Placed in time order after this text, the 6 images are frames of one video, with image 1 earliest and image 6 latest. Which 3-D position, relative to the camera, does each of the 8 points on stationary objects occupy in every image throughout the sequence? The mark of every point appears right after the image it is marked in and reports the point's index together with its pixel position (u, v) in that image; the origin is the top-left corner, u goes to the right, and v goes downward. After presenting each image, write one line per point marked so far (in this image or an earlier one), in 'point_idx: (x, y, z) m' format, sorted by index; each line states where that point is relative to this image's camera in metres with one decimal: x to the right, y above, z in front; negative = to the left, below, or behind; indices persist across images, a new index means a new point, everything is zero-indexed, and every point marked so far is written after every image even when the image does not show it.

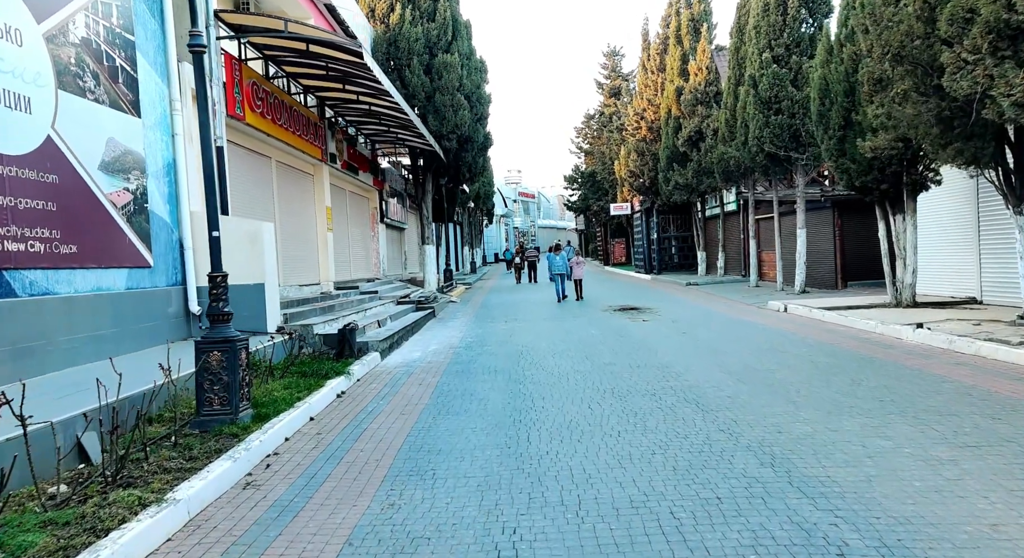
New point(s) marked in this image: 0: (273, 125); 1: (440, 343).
0: (-4.7, +3.0, +11.9) m
1: (-1.3, -1.2, +11.1) m
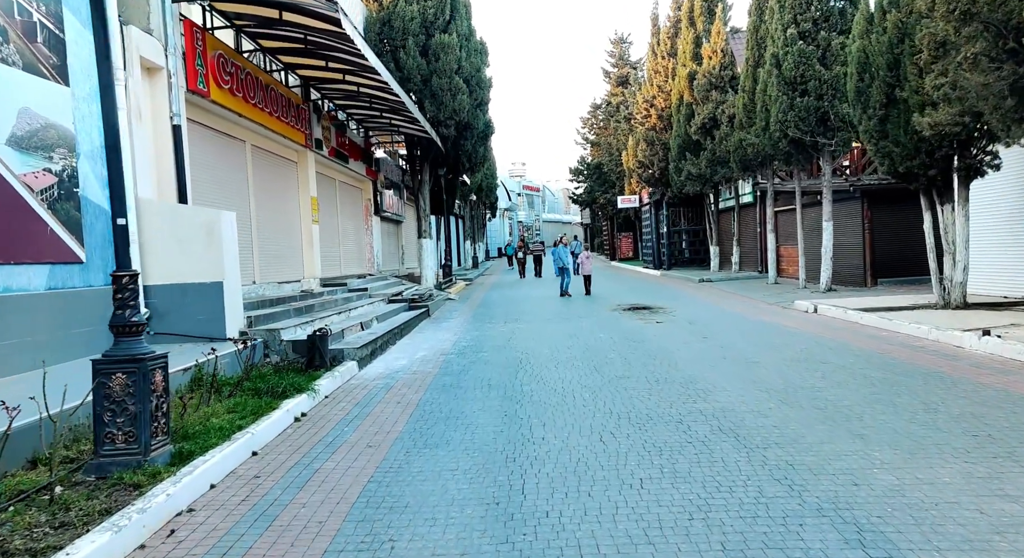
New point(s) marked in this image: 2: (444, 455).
0: (-4.7, +3.1, +10.7) m
1: (-1.3, -1.1, +9.9) m
2: (-0.5, -1.4, +4.8) m
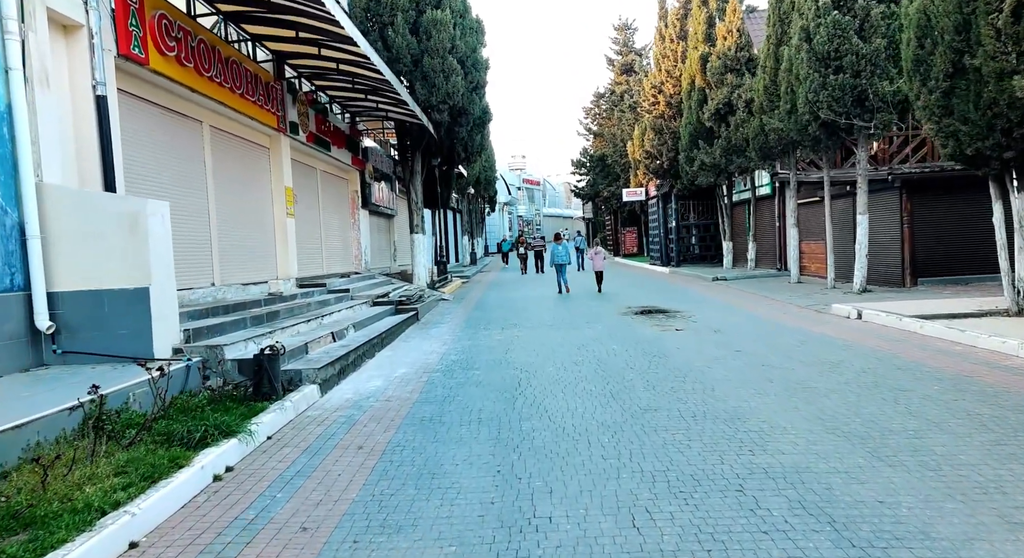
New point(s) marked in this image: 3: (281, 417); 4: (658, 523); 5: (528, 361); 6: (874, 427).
0: (-4.7, +3.0, +9.1) m
1: (-1.4, -1.2, +8.4) m
2: (-0.6, -1.5, +3.3) m
3: (-2.1, -1.3, +5.6) m
4: (+0.8, -1.3, +3.4) m
5: (+0.2, -1.1, +8.3) m
6: (+2.9, -1.2, +4.8) m
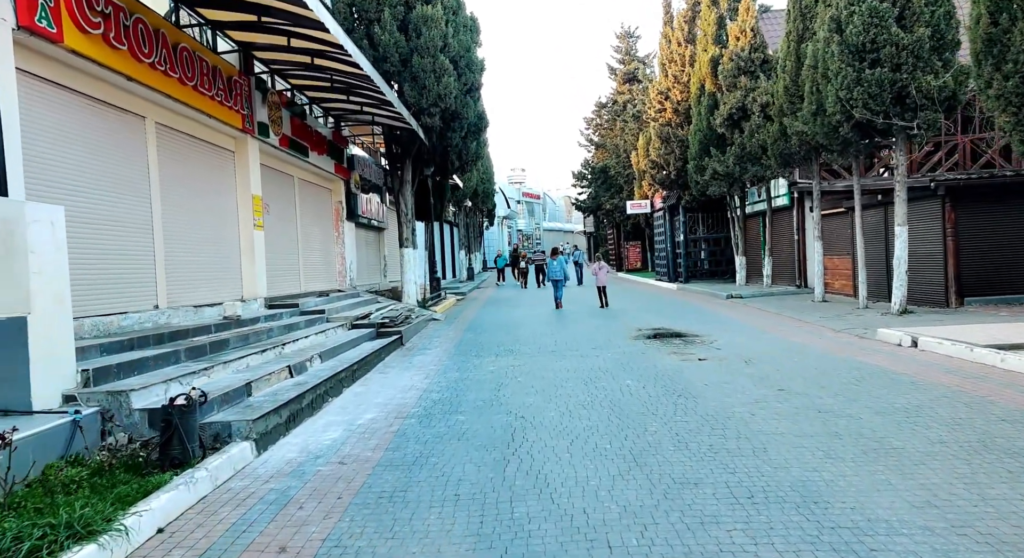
0: (-4.8, +2.7, +7.8) m
1: (-1.4, -1.4, +6.9) m
2: (-0.6, -1.6, +1.8) m
3: (-2.2, -1.4, +4.1) m
4: (+0.7, -1.5, +1.9) m
5: (+0.1, -1.4, +6.8) m
6: (+2.8, -1.3, +3.3) m
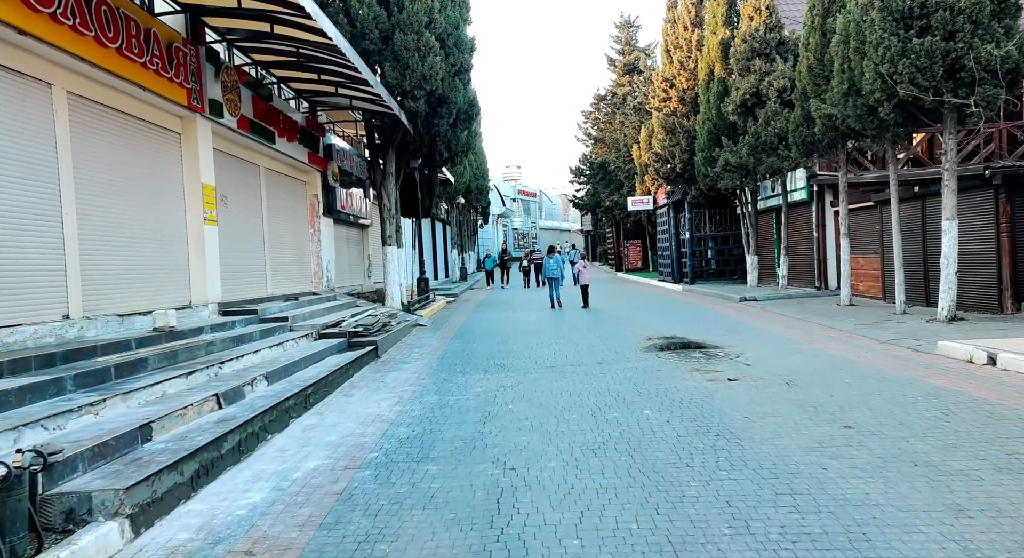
0: (-4.9, +2.7, +6.2) m
1: (-1.5, -1.5, +5.4) m
2: (-0.7, -1.6, +0.2) m
3: (-2.3, -1.5, +2.6) m
4: (+0.7, -1.5, +0.4) m
5: (0.0, -1.4, +5.3) m
6: (+2.7, -1.4, +1.8) m
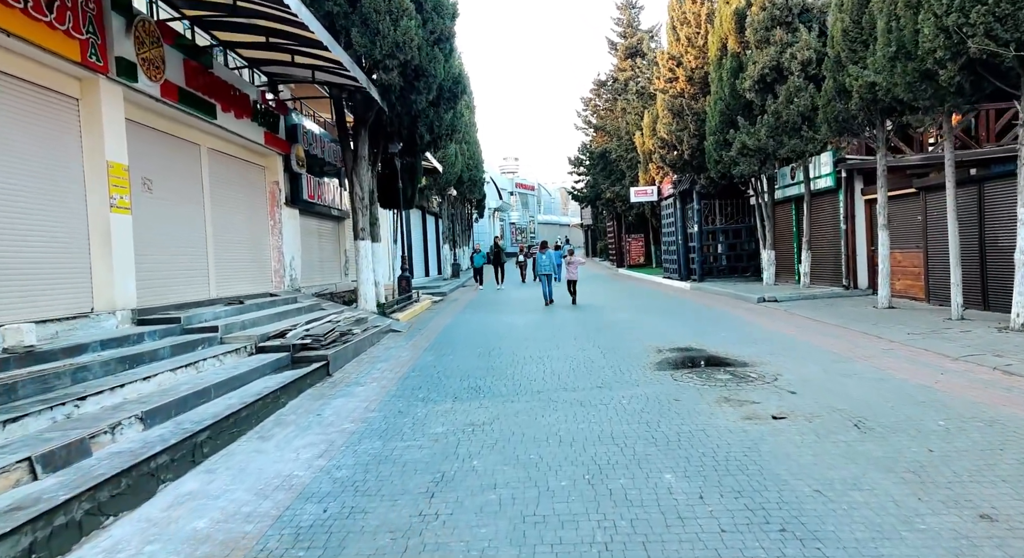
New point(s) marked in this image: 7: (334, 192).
0: (-5.2, +2.7, +4.3) m
1: (-1.8, -1.5, +3.5) m
2: (-1.0, -1.7, -1.6) m
3: (-2.5, -1.6, +0.7) m
4: (+0.4, -1.6, -1.5) m
5: (-0.2, -1.5, +3.4) m
6: (+2.4, -1.4, -0.1) m
7: (-5.0, +2.4, +16.9) m
